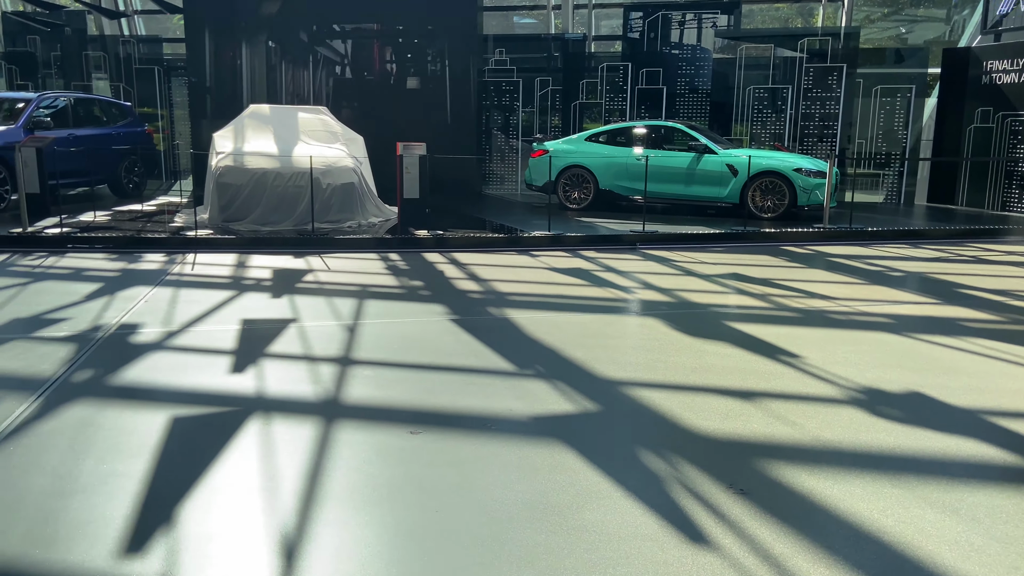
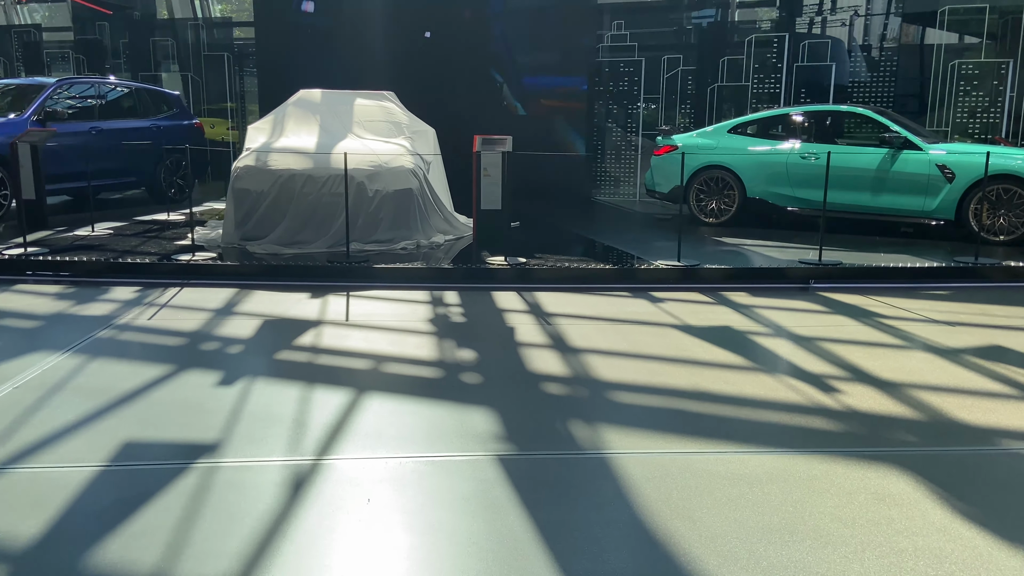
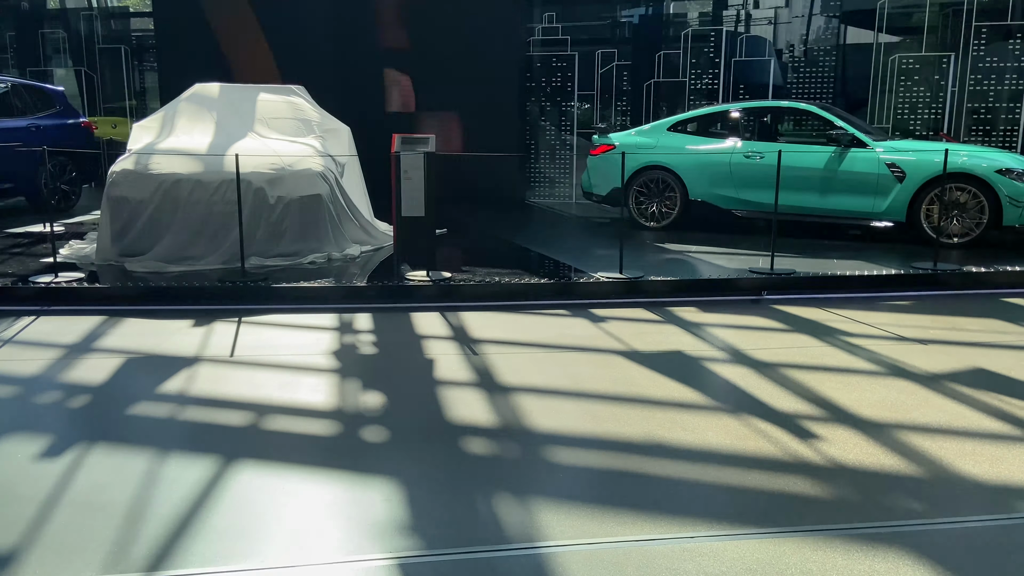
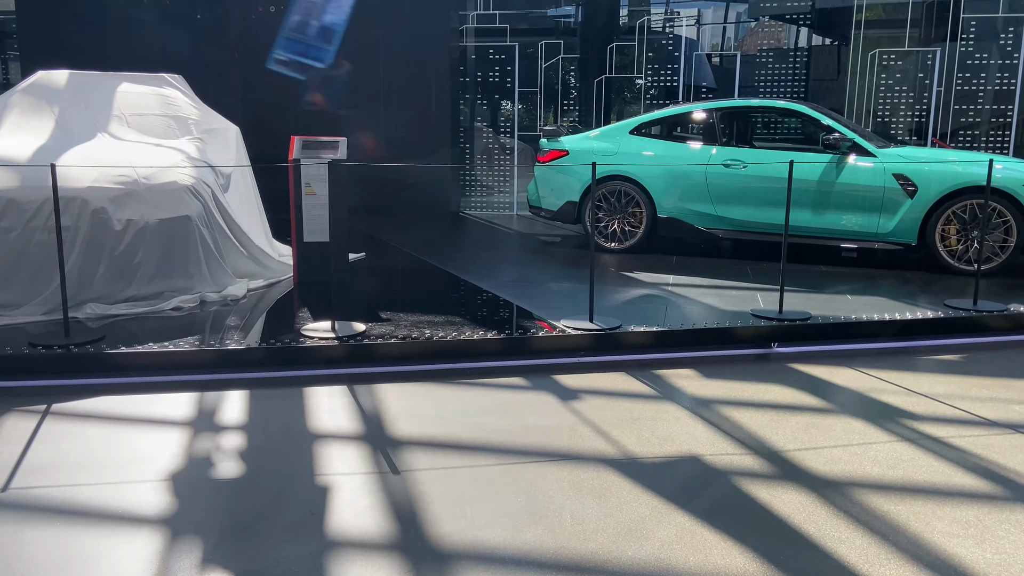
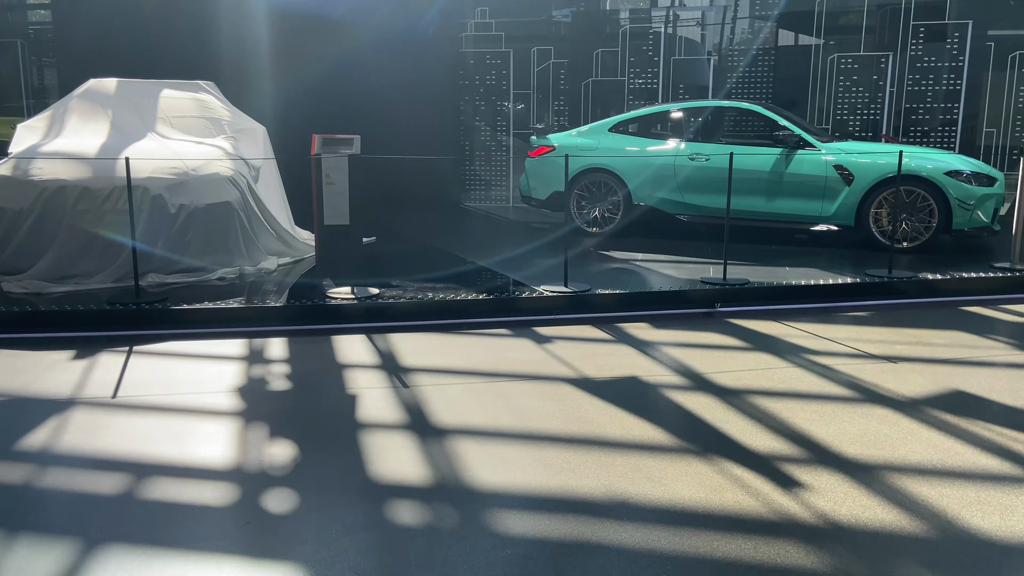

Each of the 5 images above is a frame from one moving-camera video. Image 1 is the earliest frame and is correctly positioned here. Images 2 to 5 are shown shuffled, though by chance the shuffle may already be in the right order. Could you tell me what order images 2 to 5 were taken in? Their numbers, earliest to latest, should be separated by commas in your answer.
2, 3, 5, 4
